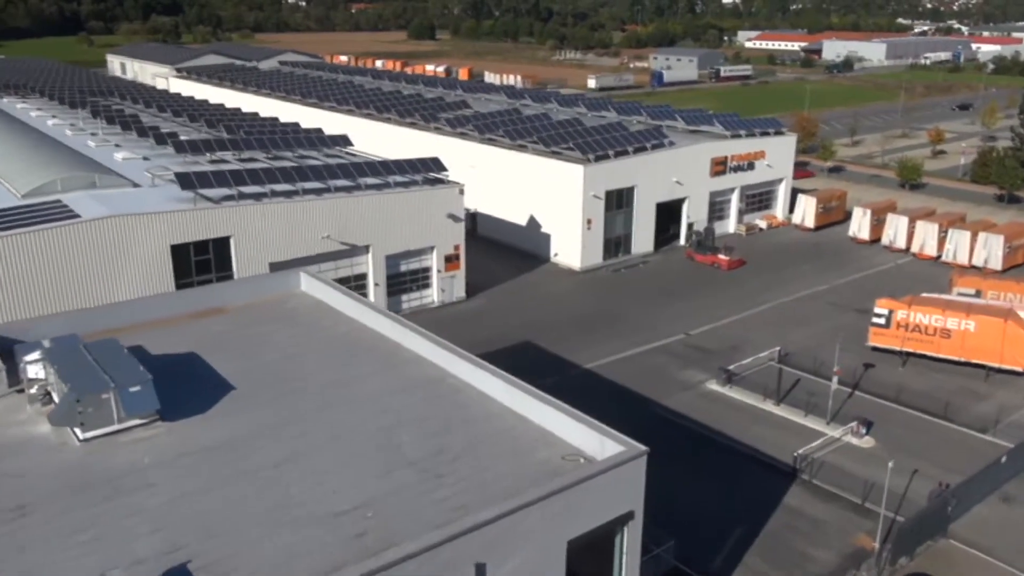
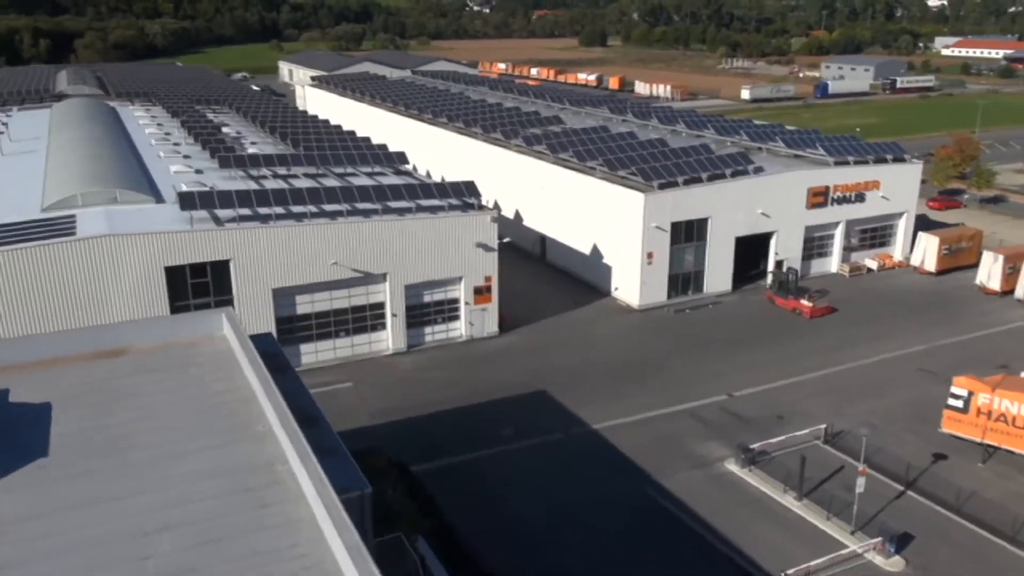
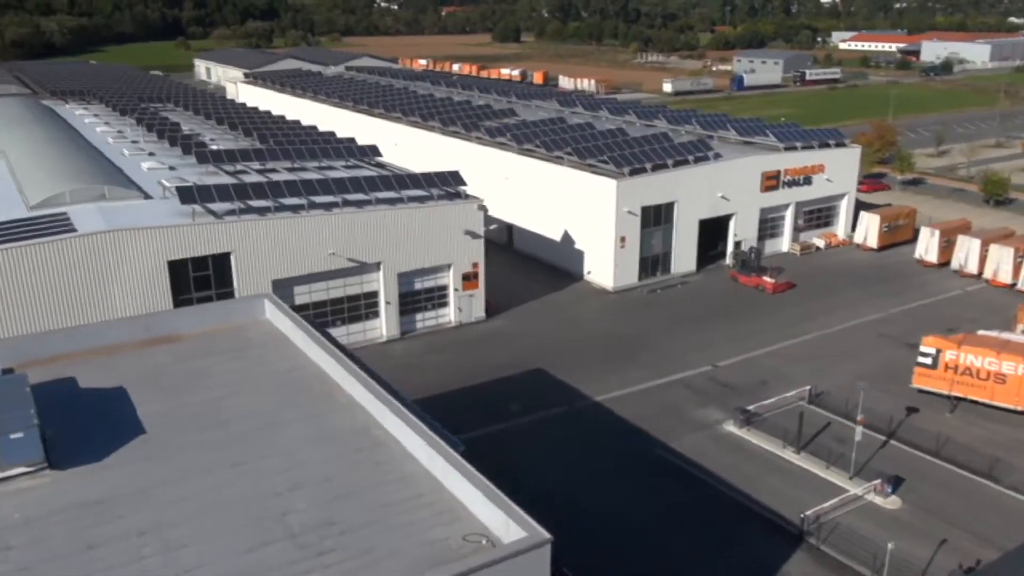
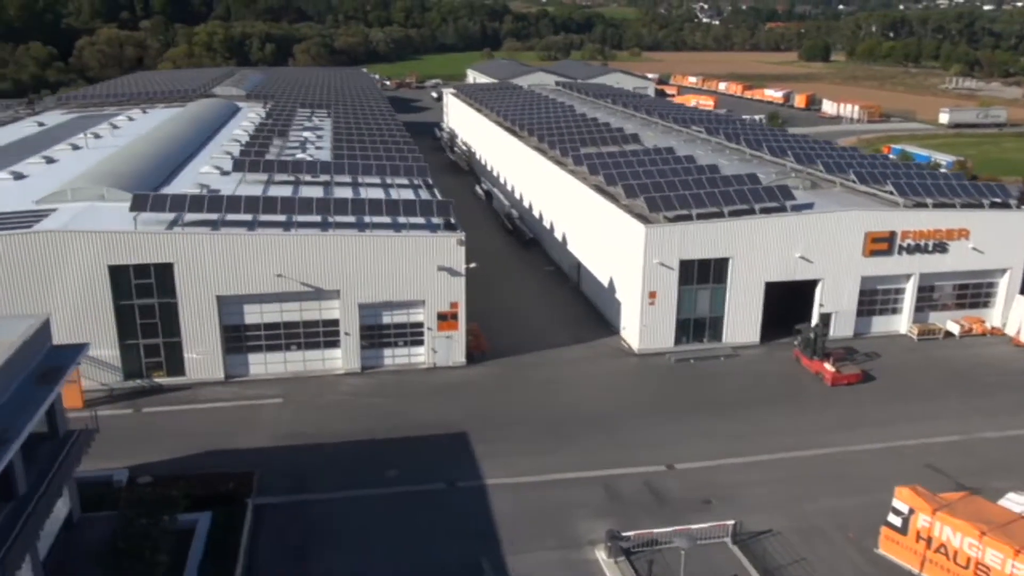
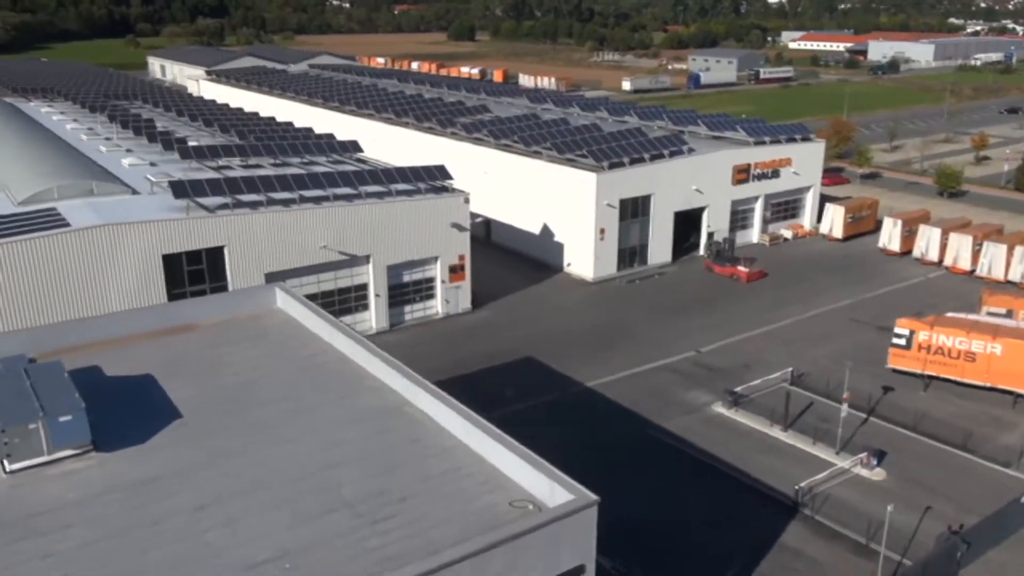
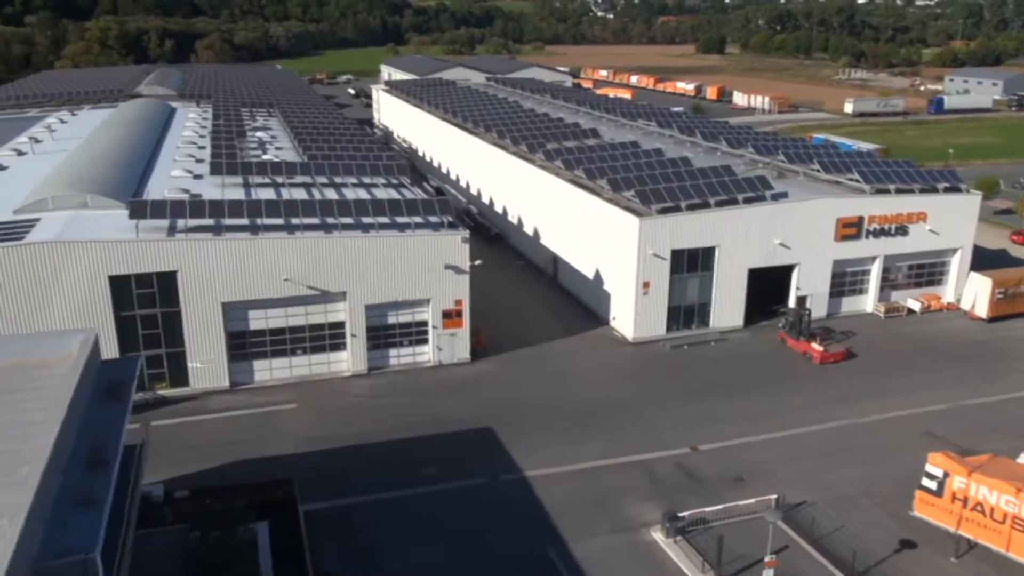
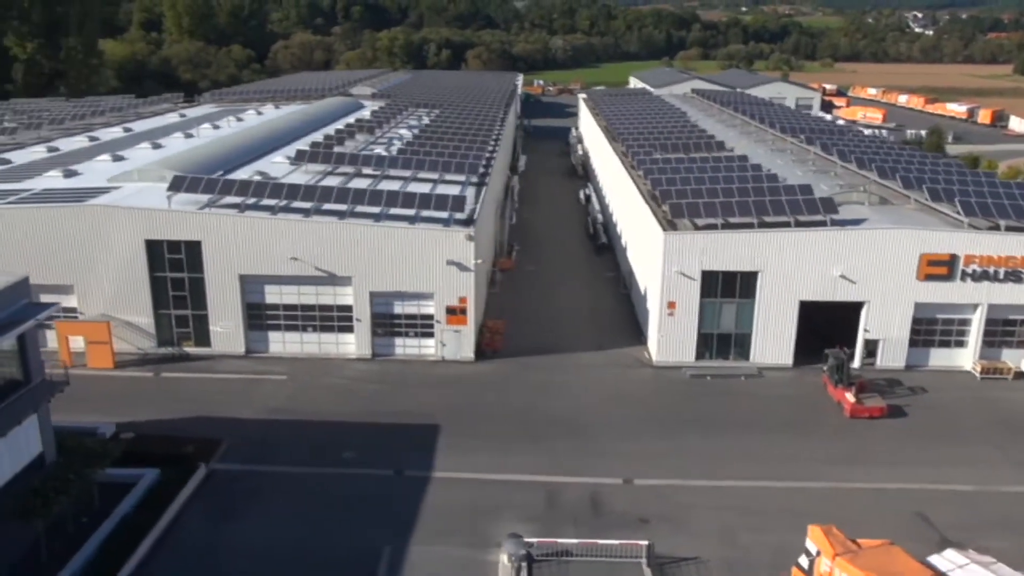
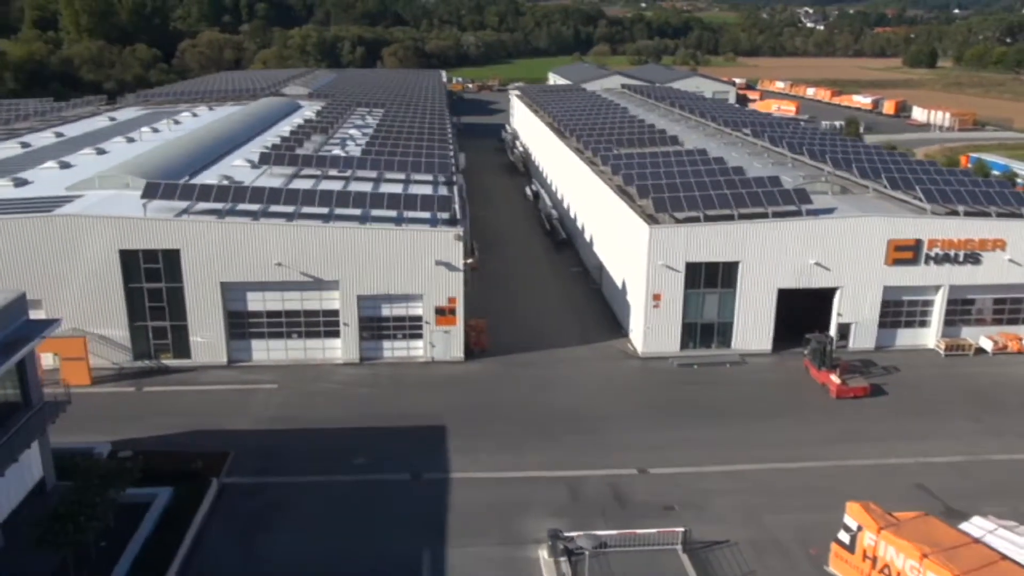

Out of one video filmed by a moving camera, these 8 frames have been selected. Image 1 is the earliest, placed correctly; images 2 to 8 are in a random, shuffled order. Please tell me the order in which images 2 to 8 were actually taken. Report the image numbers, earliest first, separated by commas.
5, 3, 2, 6, 4, 8, 7
